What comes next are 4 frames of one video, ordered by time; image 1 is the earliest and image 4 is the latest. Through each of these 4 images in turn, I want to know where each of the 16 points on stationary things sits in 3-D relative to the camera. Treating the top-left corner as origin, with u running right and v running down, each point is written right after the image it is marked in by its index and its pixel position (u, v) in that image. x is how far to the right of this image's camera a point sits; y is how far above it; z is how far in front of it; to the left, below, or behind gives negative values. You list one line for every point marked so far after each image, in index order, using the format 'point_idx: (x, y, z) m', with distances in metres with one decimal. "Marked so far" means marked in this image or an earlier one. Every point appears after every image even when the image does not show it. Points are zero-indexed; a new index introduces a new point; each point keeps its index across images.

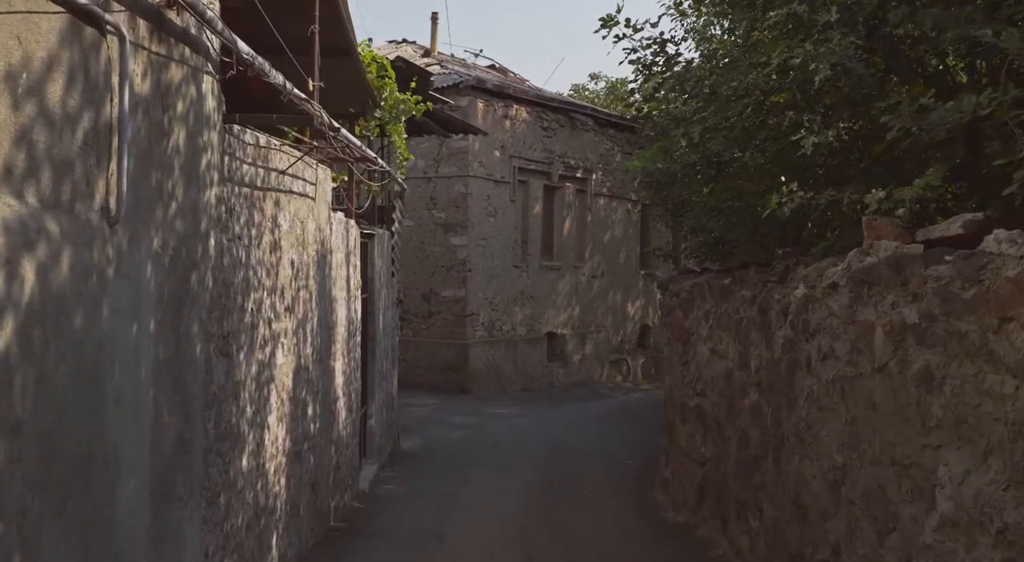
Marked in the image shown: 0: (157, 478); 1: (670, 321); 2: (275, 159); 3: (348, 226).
0: (-1.3, -0.7, +4.0) m
1: (+1.3, -0.3, +8.8) m
2: (-1.3, +0.7, +5.9) m
3: (-1.3, +0.4, +8.8) m
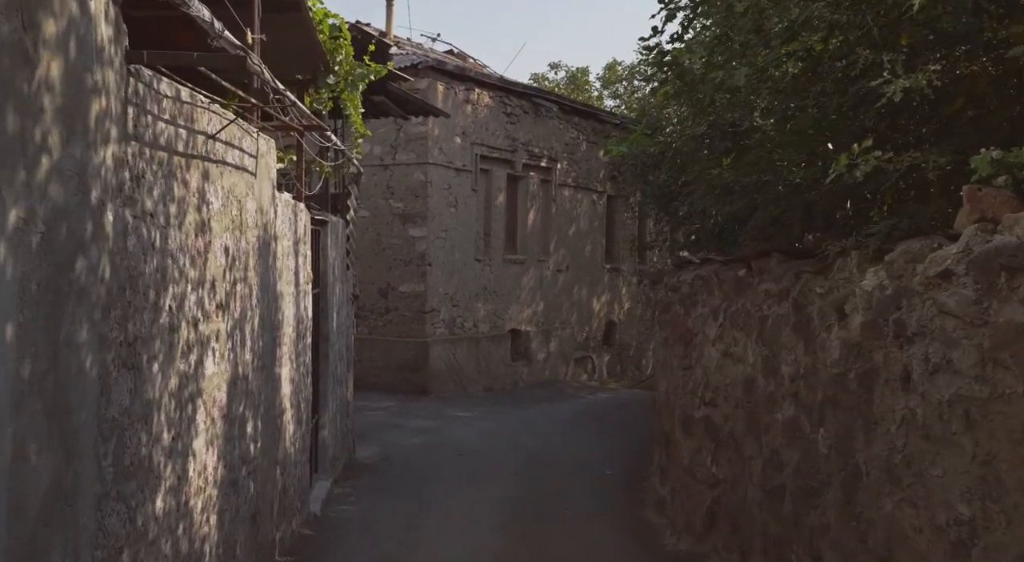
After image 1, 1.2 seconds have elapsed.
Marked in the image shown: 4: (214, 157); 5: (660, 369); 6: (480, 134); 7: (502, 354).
0: (-1.3, -0.7, +2.8) m
1: (+1.1, -0.3, +7.8) m
2: (-1.3, +0.7, +4.8) m
3: (-1.5, +0.5, +7.7) m
4: (-1.4, +0.6, +5.0) m
5: (+1.1, -0.6, +8.0) m
6: (-0.6, +2.5, +18.9) m
7: (-0.2, -1.3, +19.8) m
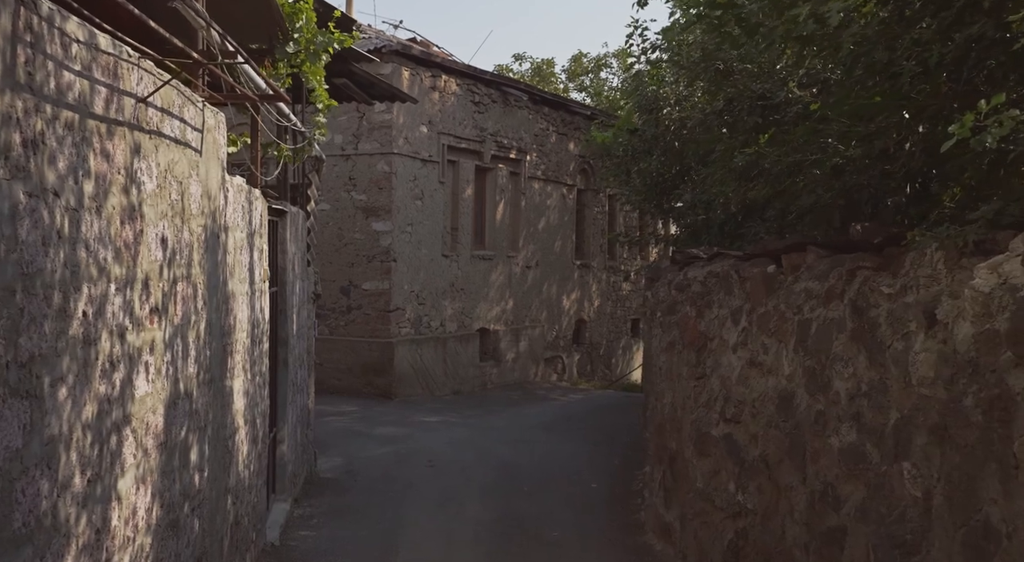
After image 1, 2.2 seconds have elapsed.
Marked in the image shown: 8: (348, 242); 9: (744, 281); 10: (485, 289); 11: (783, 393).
0: (-1.2, -0.7, +1.9) m
1: (+1.0, -0.3, +6.9) m
2: (-1.3, +0.7, +3.8) m
3: (-1.6, +0.5, +6.7) m
4: (-1.4, +0.6, +4.0) m
5: (+1.0, -0.6, +7.1) m
6: (-1.1, +2.6, +18.0) m
7: (-0.7, -1.3, +18.9) m
8: (-2.5, +0.6, +16.8) m
9: (+1.2, 0.0, +5.8) m
10: (-0.5, -0.1, +19.5) m
11: (+1.2, -0.5, +5.0) m
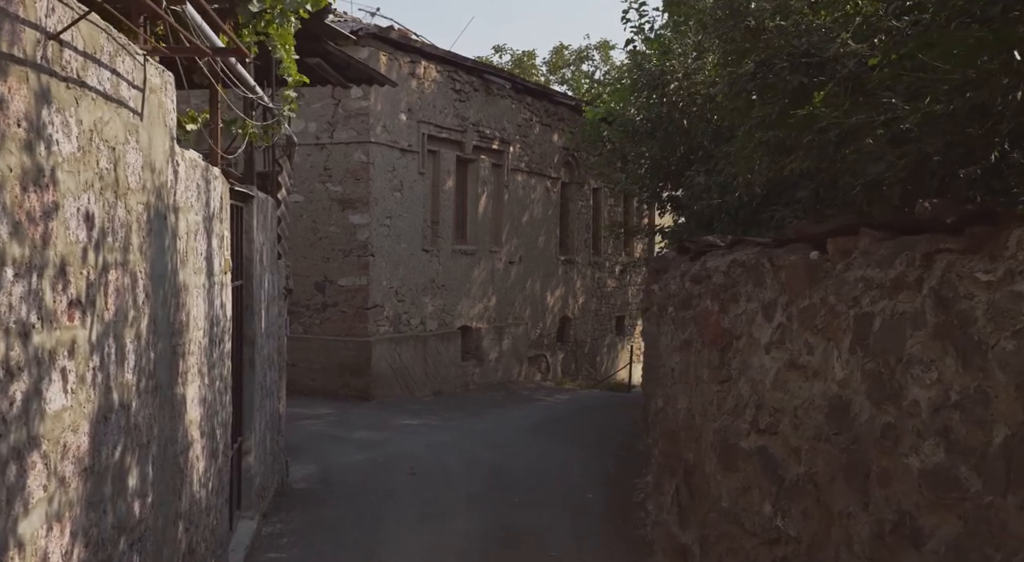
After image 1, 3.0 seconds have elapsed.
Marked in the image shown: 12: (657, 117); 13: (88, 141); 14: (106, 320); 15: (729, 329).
0: (-1.1, -0.7, +1.1) m
1: (+1.0, -0.2, +6.1) m
2: (-1.3, +0.7, +3.0) m
3: (-1.6, +0.6, +5.9) m
4: (-1.3, +0.6, +3.2) m
5: (+1.0, -0.6, +6.4) m
6: (-1.3, +2.7, +17.2) m
7: (-1.0, -1.2, +18.1) m
8: (-2.8, +0.7, +16.0) m
9: (+1.2, +0.1, +5.0) m
10: (-0.8, -0.1, +18.7) m
11: (+1.2, -0.5, +4.2) m
12: (+1.5, +1.6, +10.3) m
13: (-1.4, +0.5, +3.5) m
14: (-1.4, -0.1, +3.7) m
15: (+1.1, -0.2, +5.4) m
